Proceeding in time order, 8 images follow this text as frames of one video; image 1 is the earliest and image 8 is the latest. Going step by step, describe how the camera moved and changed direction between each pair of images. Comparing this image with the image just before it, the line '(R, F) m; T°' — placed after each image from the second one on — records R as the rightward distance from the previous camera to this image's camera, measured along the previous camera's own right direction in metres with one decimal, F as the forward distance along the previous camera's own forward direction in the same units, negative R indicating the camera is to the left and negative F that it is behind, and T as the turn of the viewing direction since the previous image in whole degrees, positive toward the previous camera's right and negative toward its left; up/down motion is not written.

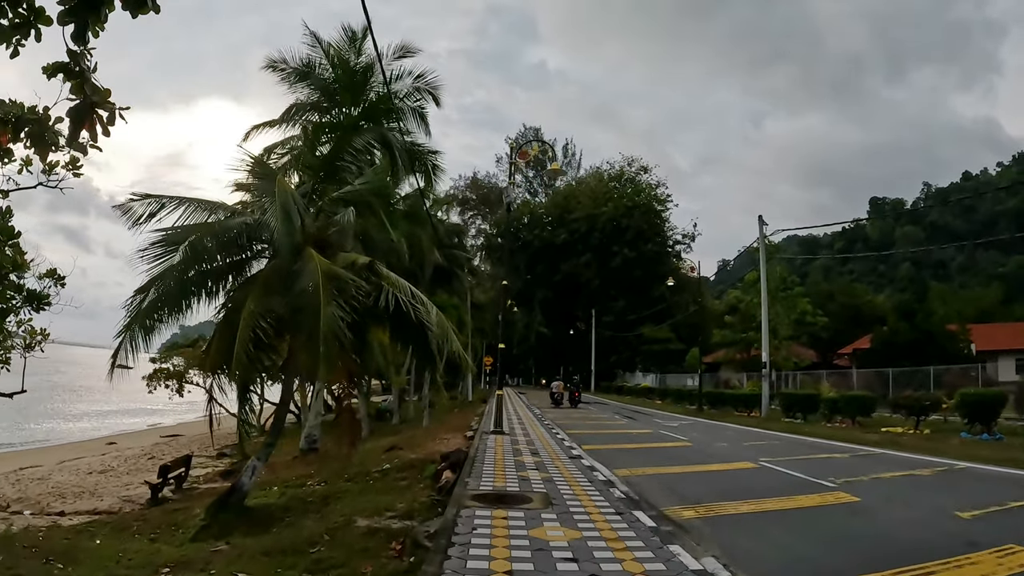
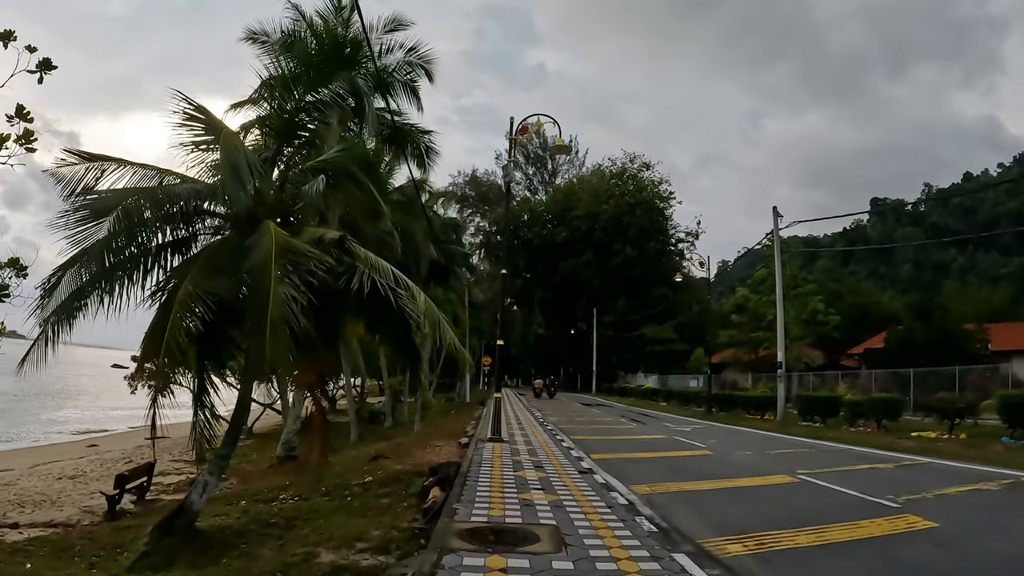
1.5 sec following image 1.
(0.0, +1.7) m; 0°
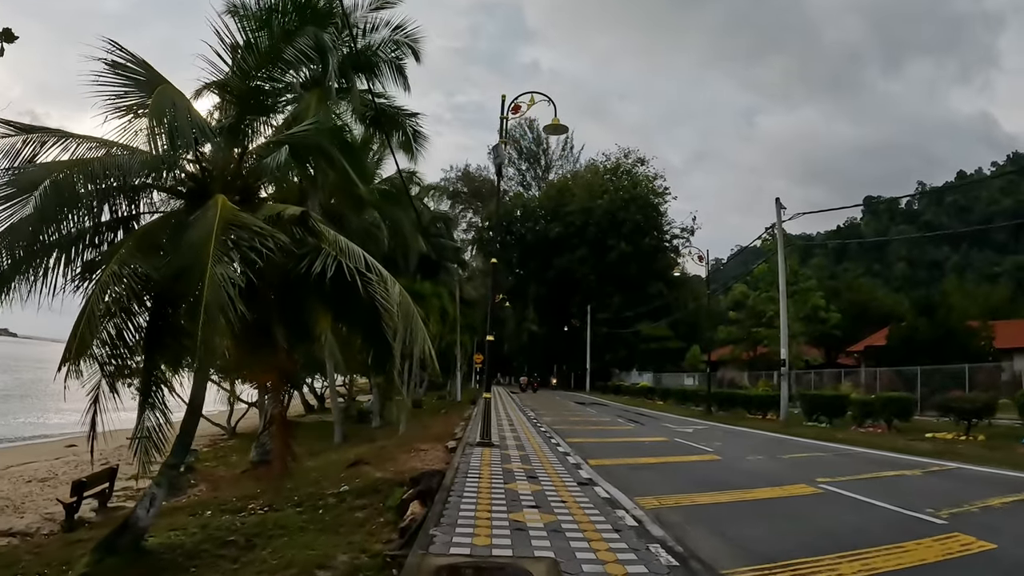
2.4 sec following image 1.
(0.0, +1.1) m; +1°
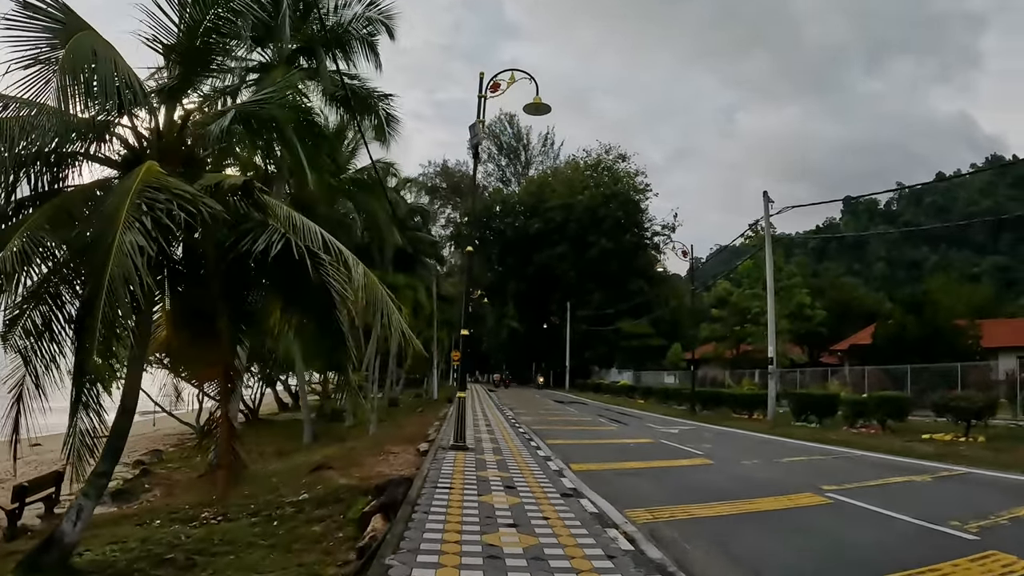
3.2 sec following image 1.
(0.0, +1.0) m; +2°
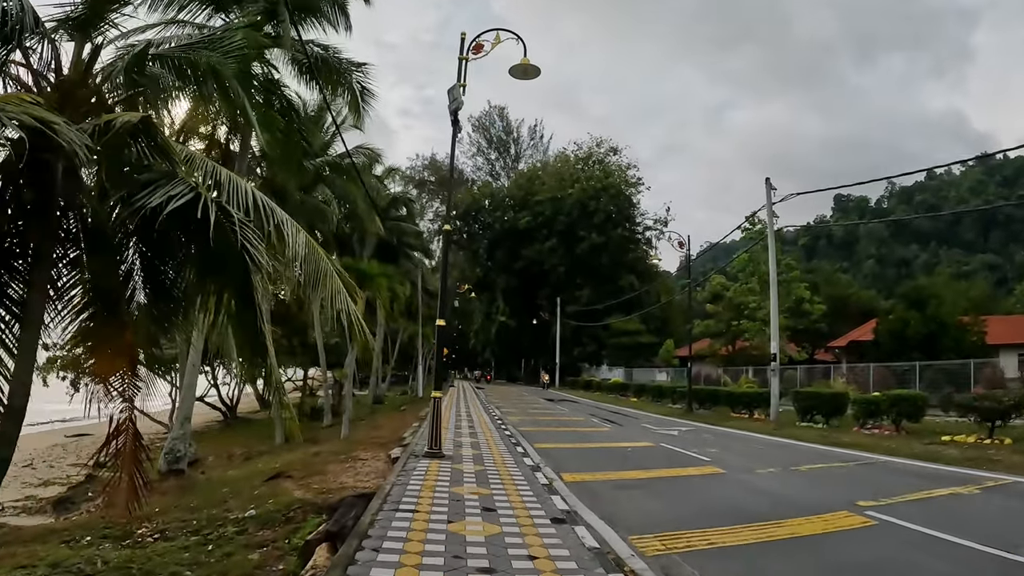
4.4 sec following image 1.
(+0.1, +1.4) m; +1°
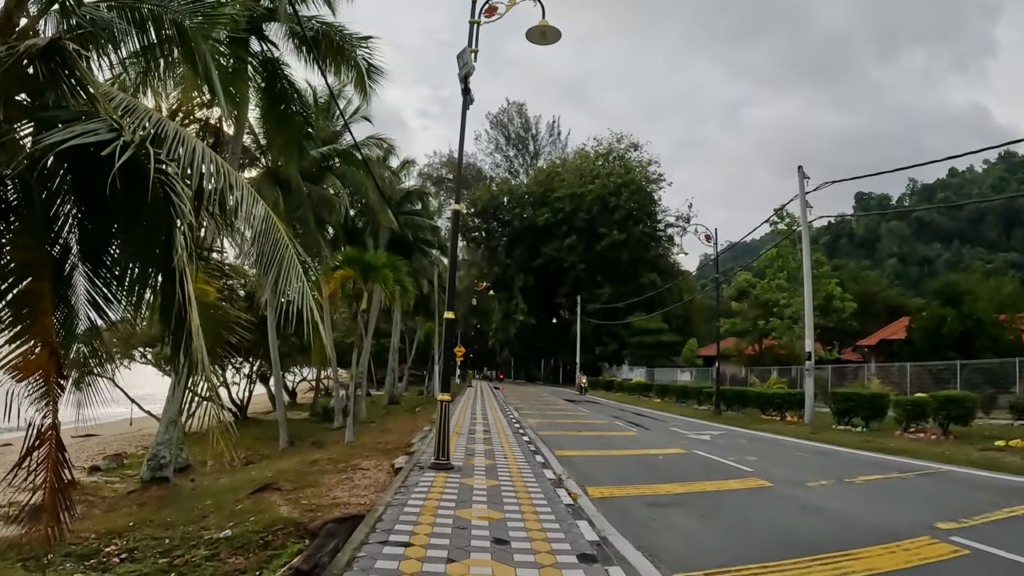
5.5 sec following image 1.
(0.0, +1.2) m; -1°
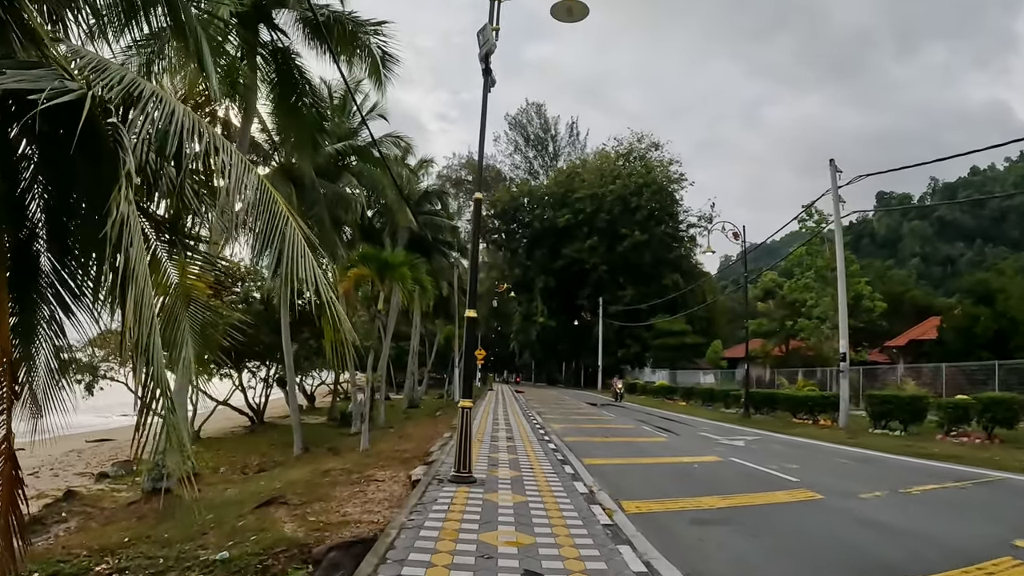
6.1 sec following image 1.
(-0.1, +0.7) m; -1°
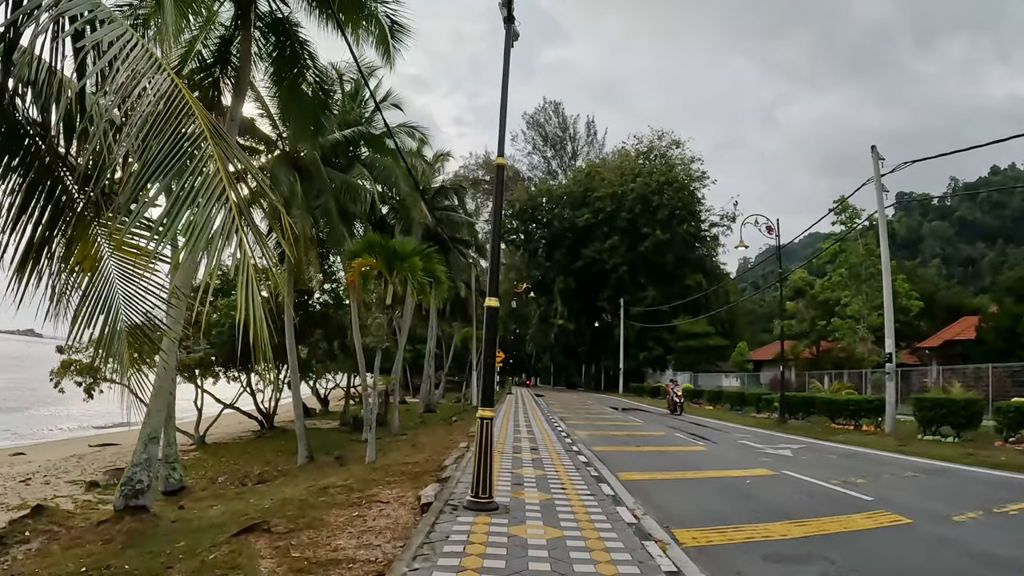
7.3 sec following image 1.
(-0.1, +1.3) m; -1°
